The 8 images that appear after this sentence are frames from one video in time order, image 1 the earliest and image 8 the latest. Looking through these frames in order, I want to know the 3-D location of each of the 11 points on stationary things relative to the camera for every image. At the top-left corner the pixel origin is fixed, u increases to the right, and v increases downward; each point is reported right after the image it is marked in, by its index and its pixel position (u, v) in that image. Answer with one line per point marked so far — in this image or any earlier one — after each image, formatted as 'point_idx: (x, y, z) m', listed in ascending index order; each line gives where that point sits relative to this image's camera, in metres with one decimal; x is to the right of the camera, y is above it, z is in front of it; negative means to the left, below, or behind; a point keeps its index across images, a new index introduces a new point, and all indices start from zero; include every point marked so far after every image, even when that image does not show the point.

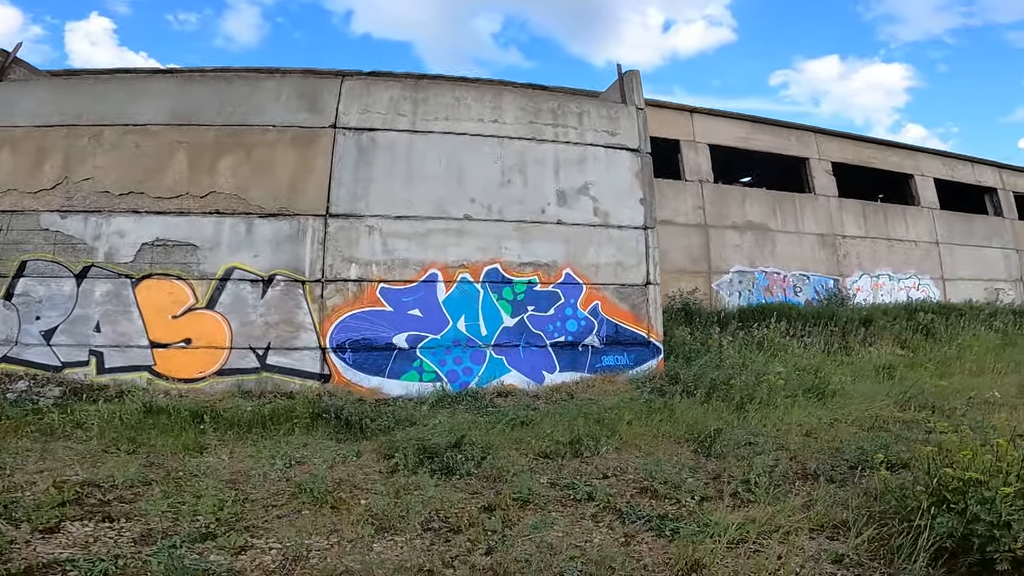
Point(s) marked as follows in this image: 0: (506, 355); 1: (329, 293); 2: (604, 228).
0: (-0.1, -1.1, +10.3) m
1: (-3.1, 0.0, +9.6) m
2: (+1.9, +1.2, +11.3) m
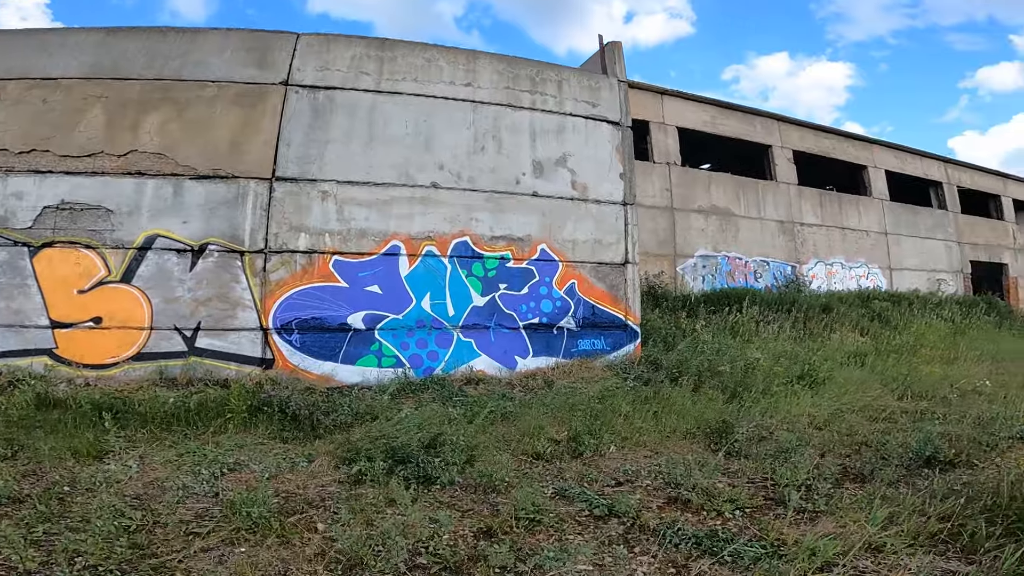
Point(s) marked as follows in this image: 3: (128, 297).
0: (-0.6, -0.7, +9.3) m
1: (-3.5, +0.4, +8.3) m
2: (+1.3, +1.5, +10.5) m
3: (-5.5, -0.1, +8.0) m
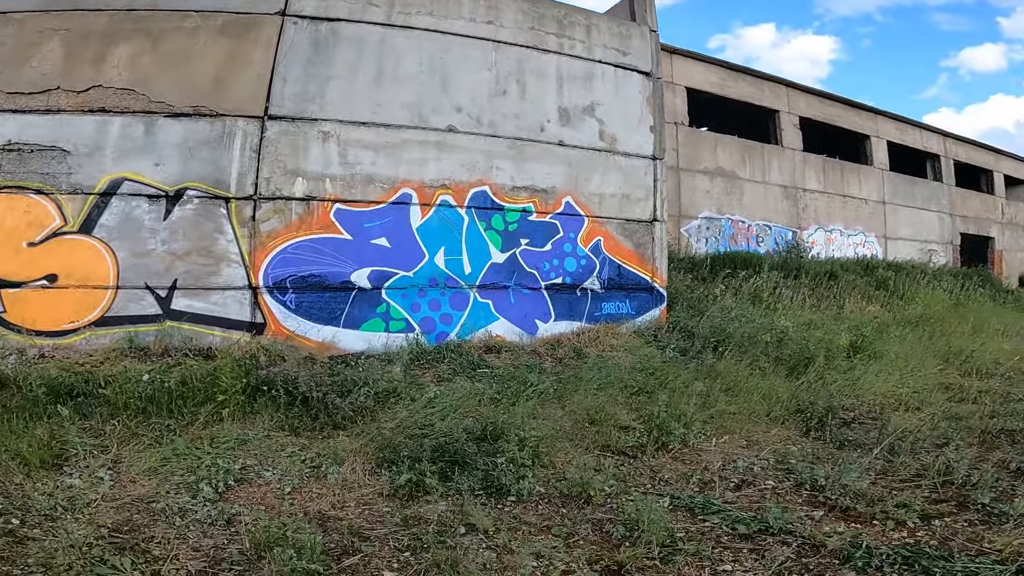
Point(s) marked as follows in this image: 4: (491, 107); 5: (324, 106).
0: (-0.3, -0.2, +8.3) m
1: (-3.1, +0.9, +7.1) m
2: (+1.7, +2.2, +9.4) m
3: (-5.0, +0.4, +6.7) m
4: (-0.3, +2.6, +8.4) m
5: (-2.5, +2.4, +7.4) m
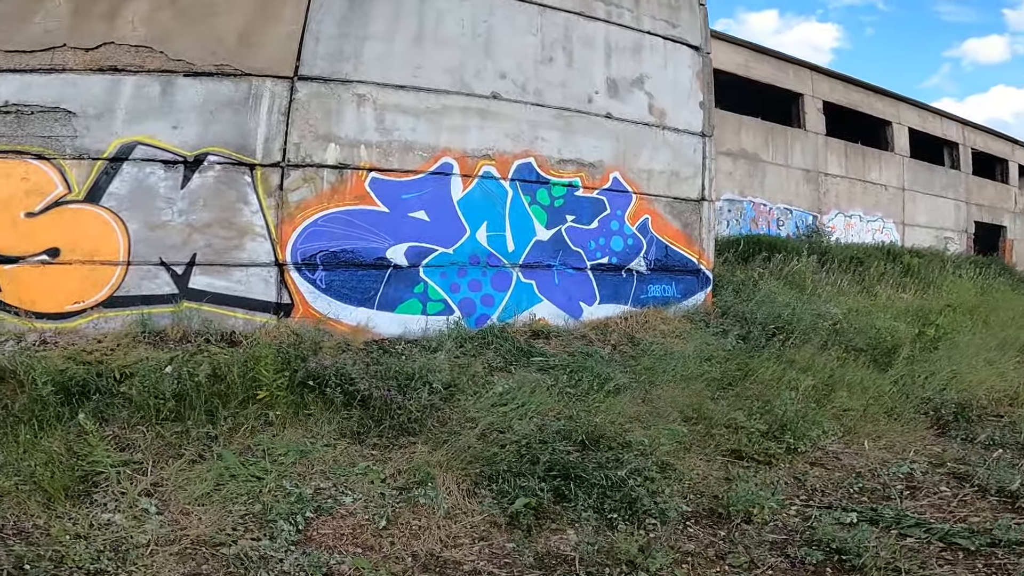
0: (+0.3, +0.1, +7.6) m
1: (-2.5, +1.2, +6.3) m
2: (+2.3, +2.4, +8.7) m
3: (-4.4, +0.7, +5.9) m
4: (+0.3, +2.9, +7.7) m
5: (-1.8, +2.6, +6.6) m
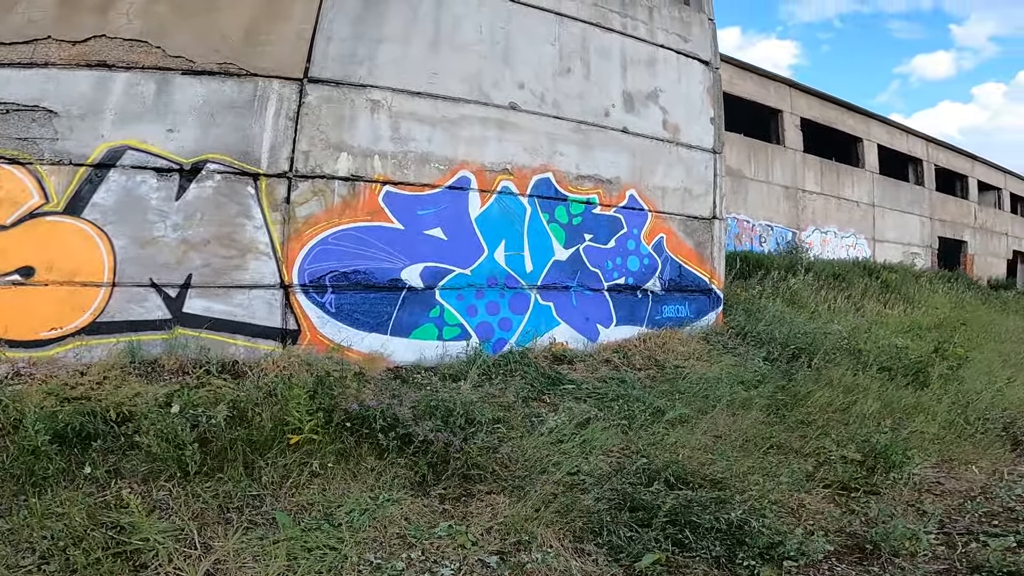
0: (+0.5, -0.2, +7.2) m
1: (-2.2, +0.9, +5.8) m
2: (+2.4, +2.1, +8.5) m
3: (-4.1, +0.5, +5.2) m
4: (+0.6, +2.6, +7.3) m
5: (-1.5, +2.4, +6.1) m
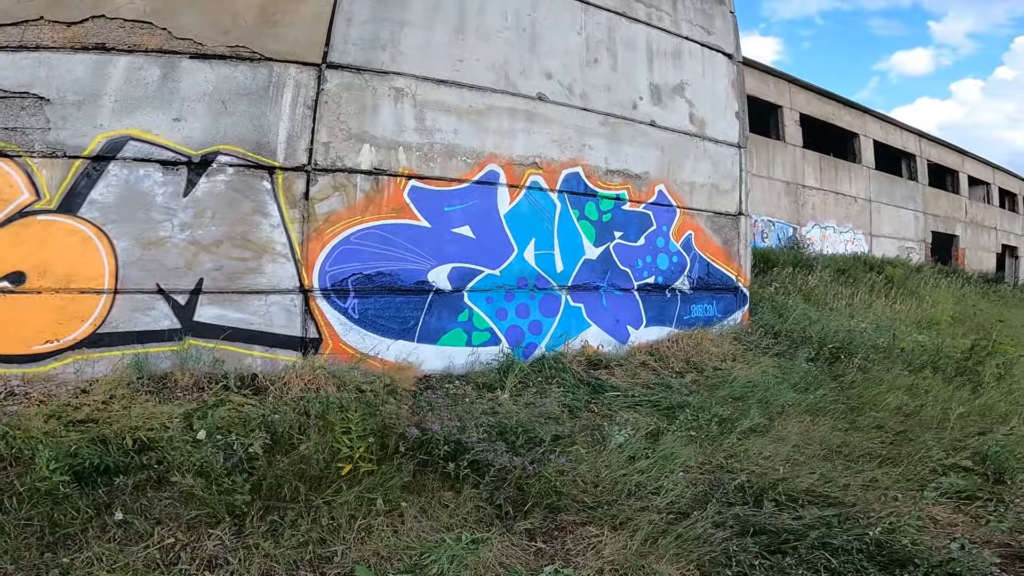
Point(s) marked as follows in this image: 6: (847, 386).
0: (+0.9, -0.2, +6.8) m
1: (-1.8, +0.9, +5.3) m
2: (+2.7, +2.1, +8.1) m
3: (-3.7, +0.4, +4.7) m
4: (+0.9, +2.6, +6.9) m
5: (-1.2, +2.3, +5.6) m
6: (+3.3, -1.0, +5.7) m
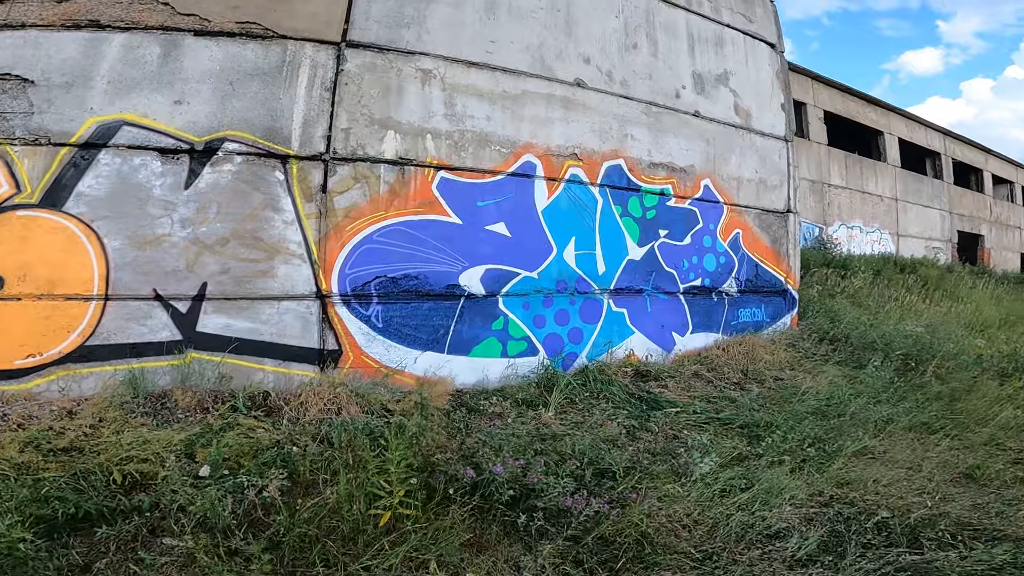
0: (+1.3, -0.2, +6.2) m
1: (-1.4, +0.9, +4.7) m
2: (+3.1, +2.1, +7.4) m
3: (-3.3, +0.3, +4.1) m
4: (+1.3, +2.6, +6.3) m
5: (-0.8, +2.3, +5.0) m
6: (+3.7, -1.0, +5.0) m
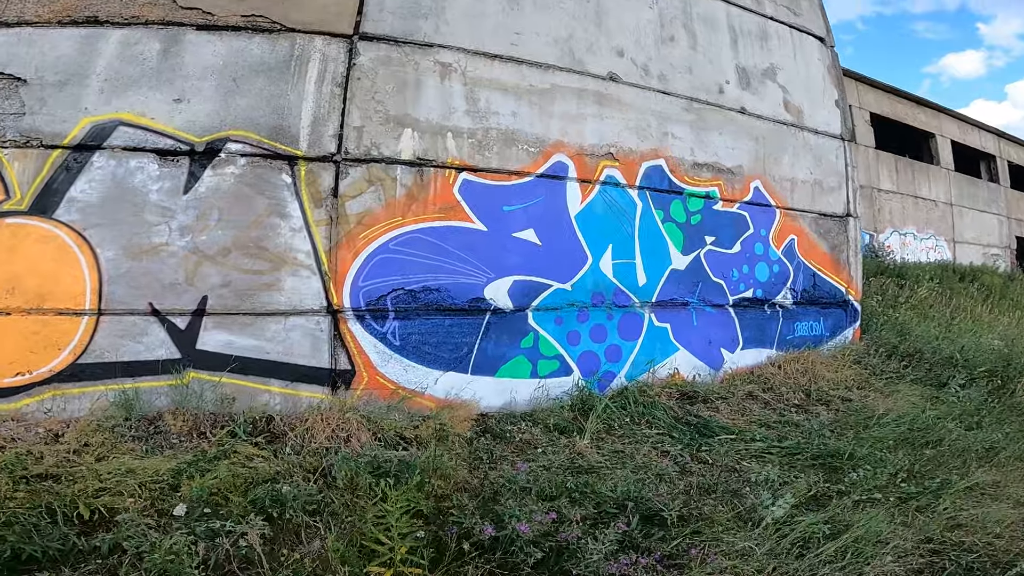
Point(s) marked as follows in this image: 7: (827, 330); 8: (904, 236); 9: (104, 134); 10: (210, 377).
0: (+1.6, -0.3, +5.6) m
1: (-1.2, +0.8, +4.3) m
2: (+3.5, +2.0, +6.8) m
3: (-3.1, +0.2, +3.8) m
4: (+1.6, +2.5, +5.8) m
5: (-0.6, +2.2, +4.6) m
6: (+3.9, -1.1, +4.2) m
7: (+3.8, -0.5, +6.8) m
8: (+13.6, +1.7, +19.4) m
9: (-2.8, +1.0, +3.9) m
10: (-2.1, -0.6, +3.9) m
